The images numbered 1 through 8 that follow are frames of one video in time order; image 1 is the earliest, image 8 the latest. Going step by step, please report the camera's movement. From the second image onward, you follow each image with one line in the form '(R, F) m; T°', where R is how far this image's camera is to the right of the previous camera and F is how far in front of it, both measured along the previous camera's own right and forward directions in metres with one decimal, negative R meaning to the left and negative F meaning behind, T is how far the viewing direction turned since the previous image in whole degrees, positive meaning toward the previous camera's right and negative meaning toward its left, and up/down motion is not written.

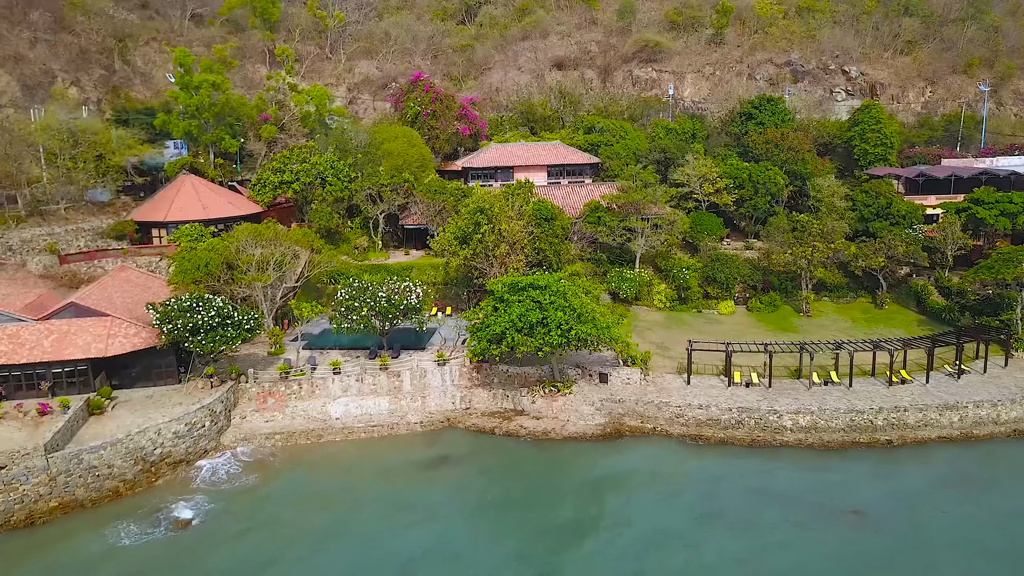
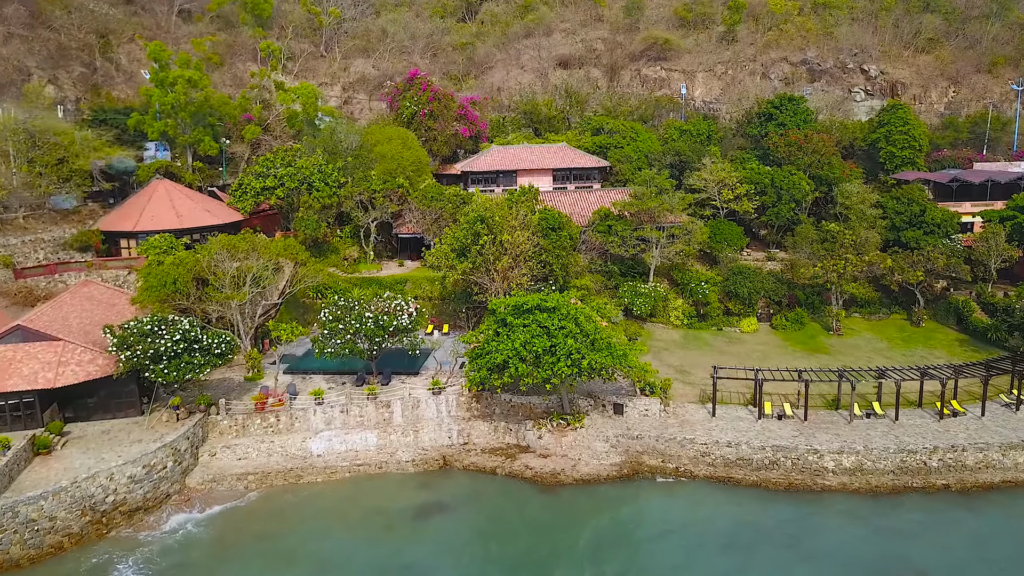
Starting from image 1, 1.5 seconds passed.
(-0.1, +3.4) m; 0°
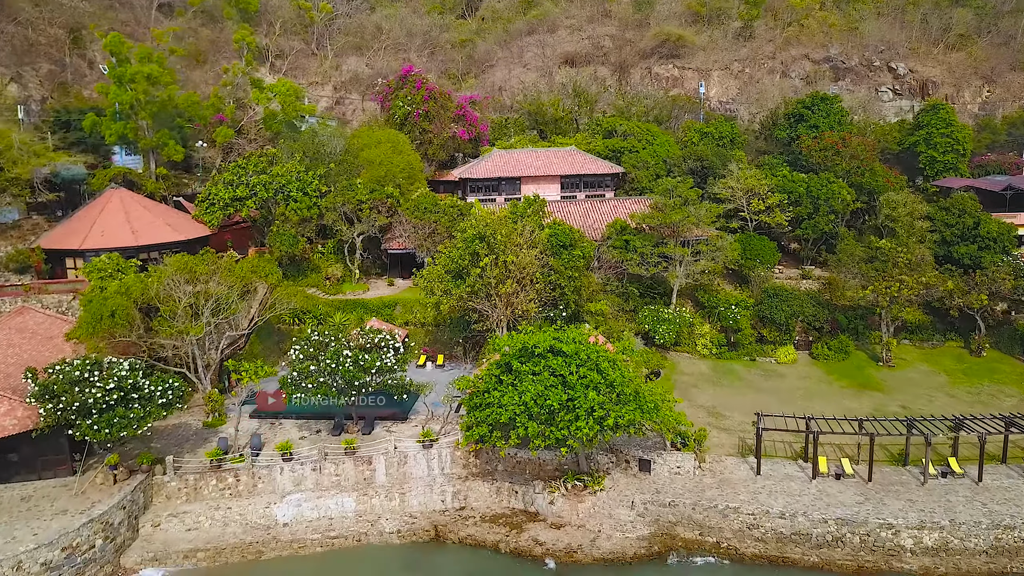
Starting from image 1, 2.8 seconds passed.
(-0.1, +4.5) m; 0°
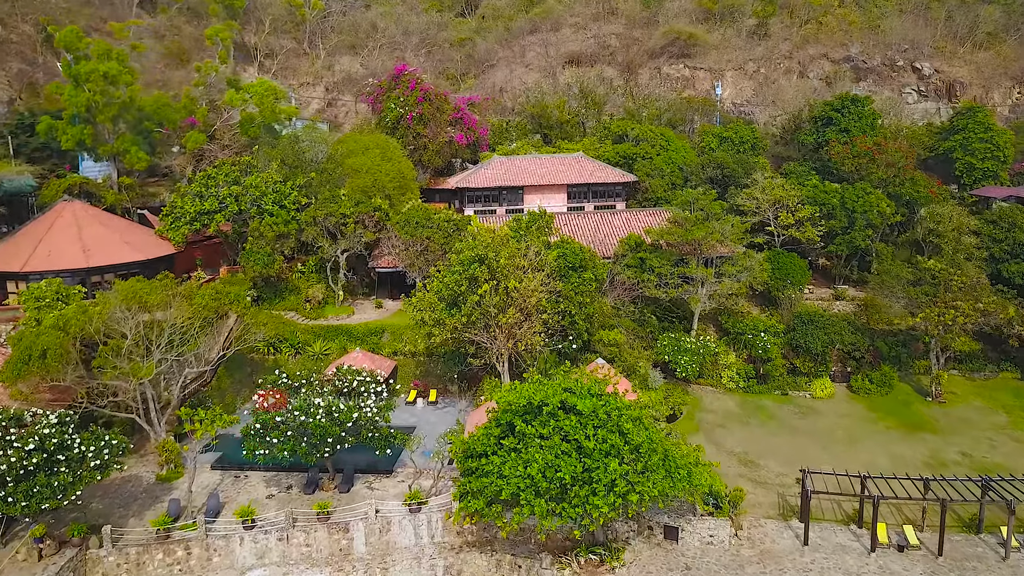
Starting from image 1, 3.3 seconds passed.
(0.0, +3.6) m; 0°
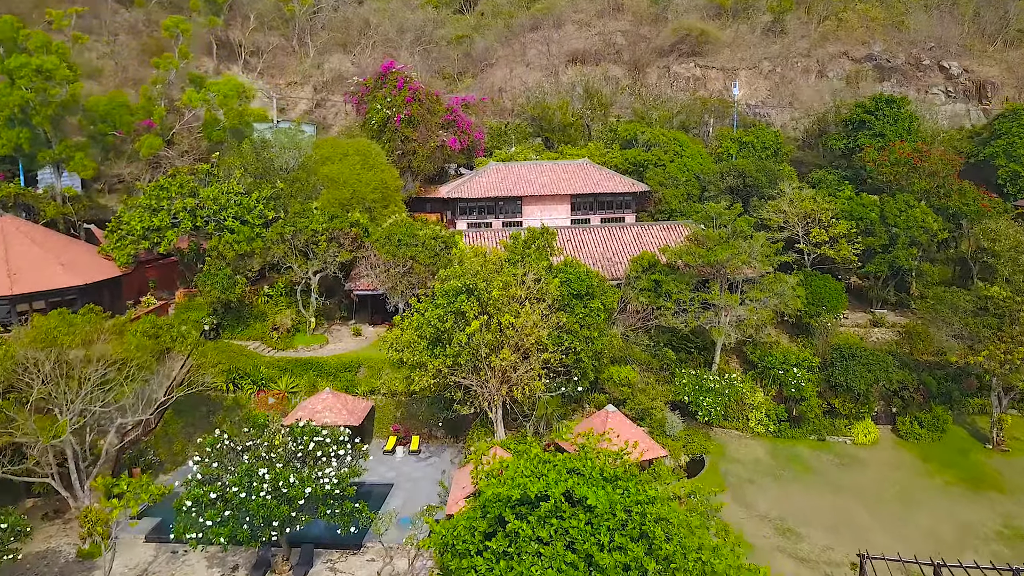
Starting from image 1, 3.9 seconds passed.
(+0.2, +3.8) m; 0°
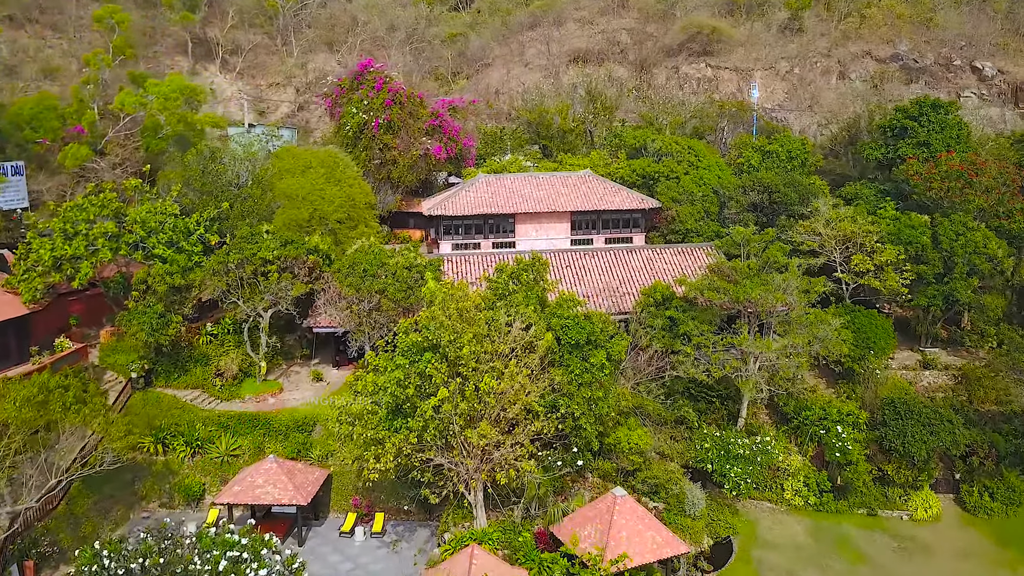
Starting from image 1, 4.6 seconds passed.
(+0.4, +4.3) m; 0°
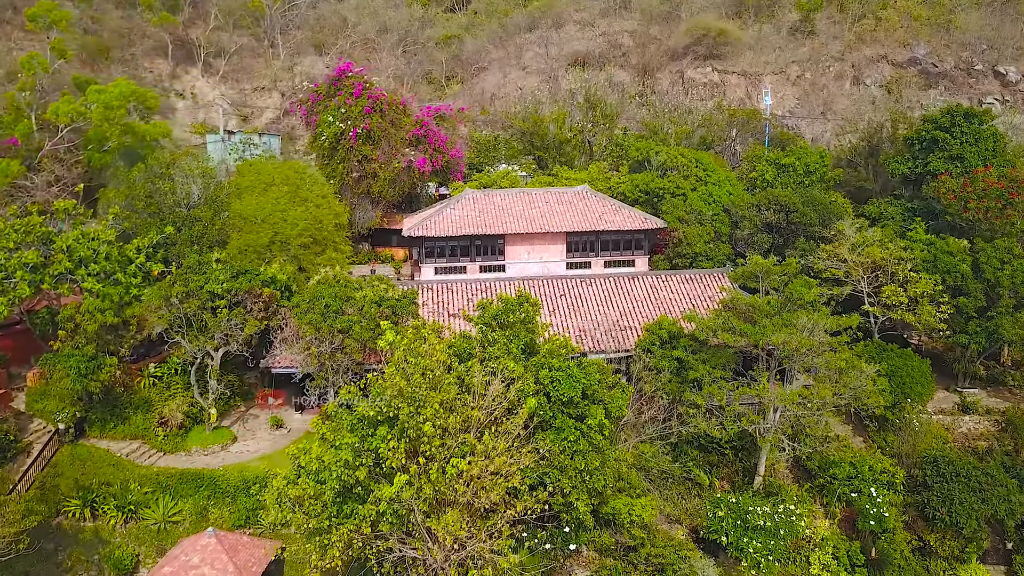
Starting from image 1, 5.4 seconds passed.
(+0.4, +2.9) m; 0°
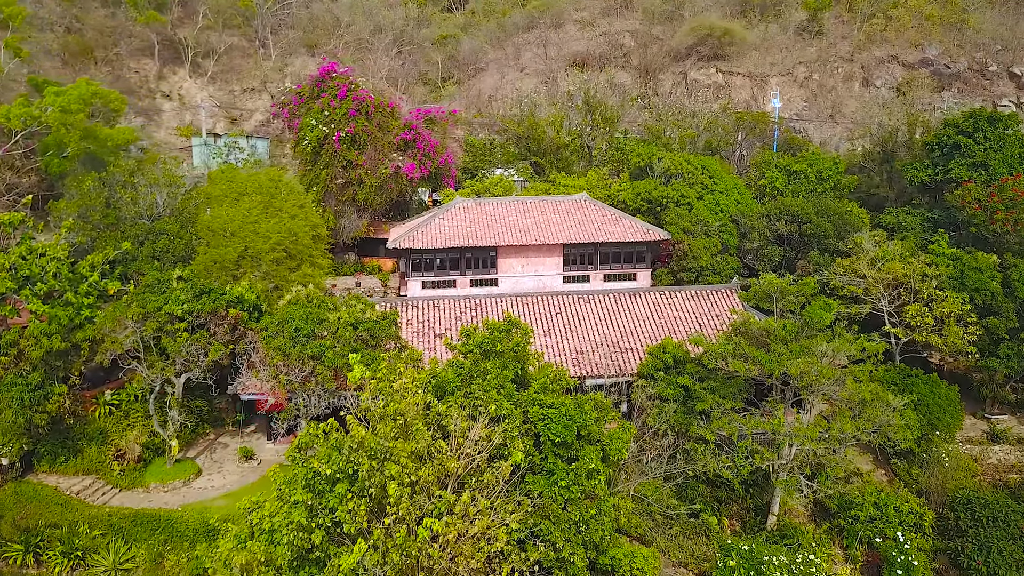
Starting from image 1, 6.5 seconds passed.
(+0.2, +1.8) m; 0°
